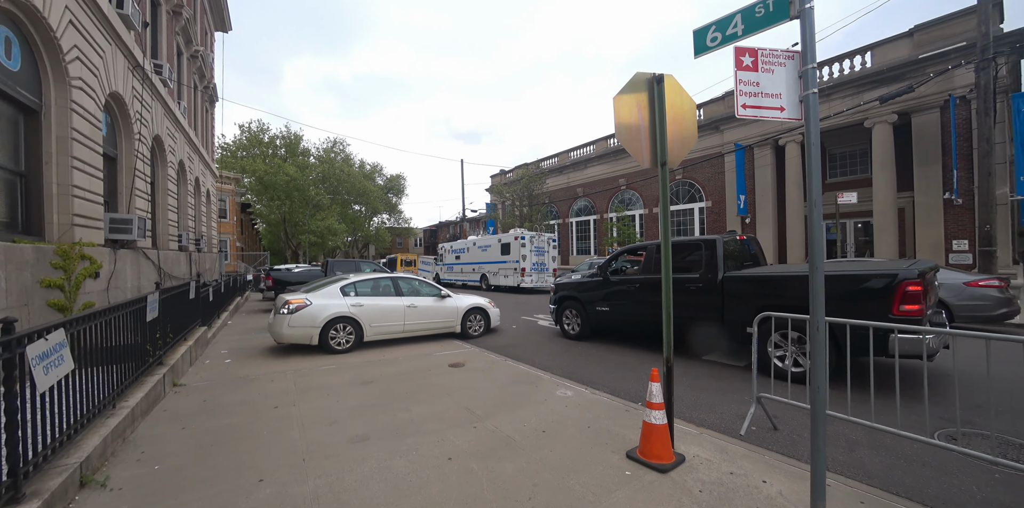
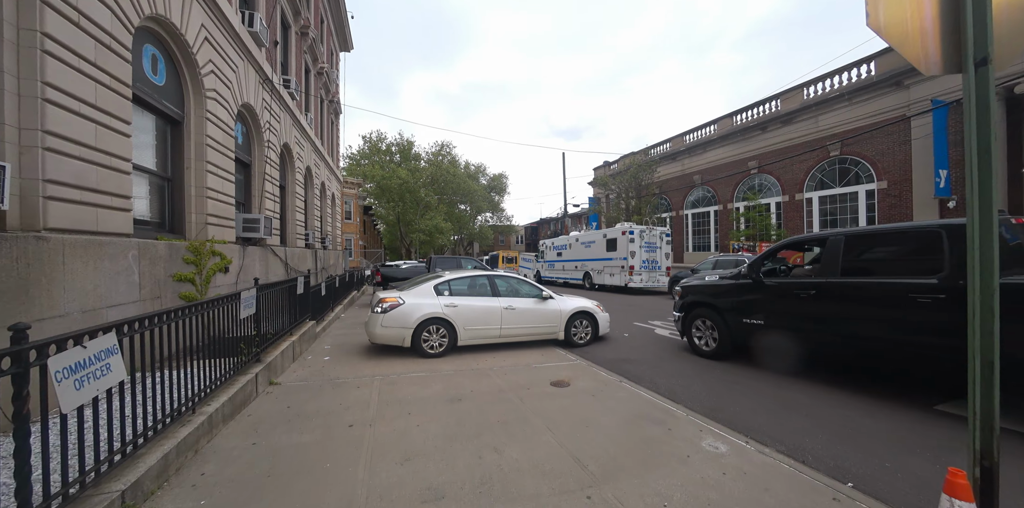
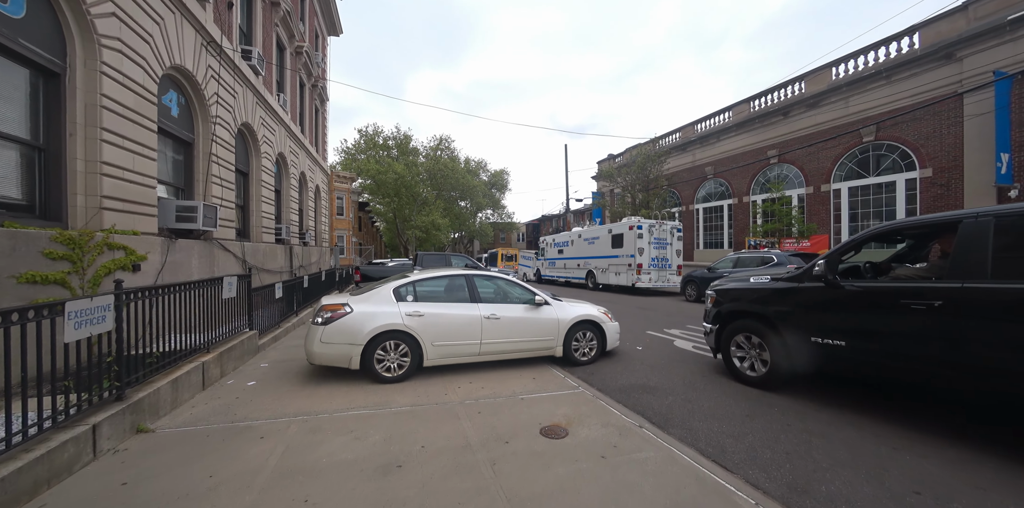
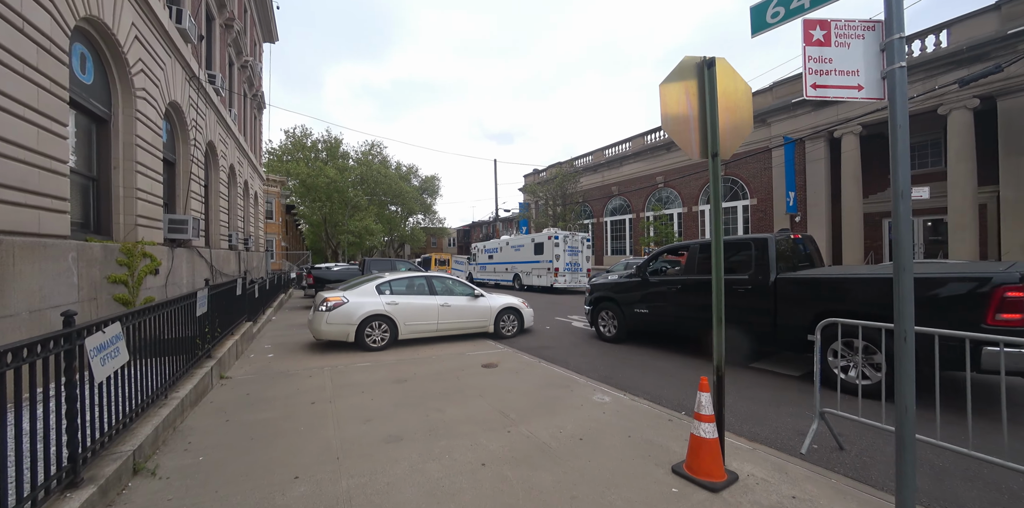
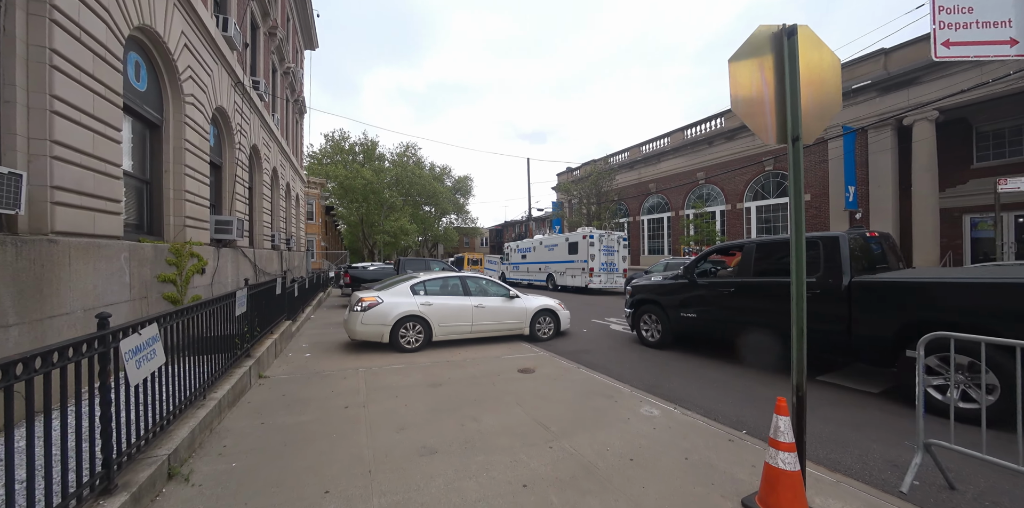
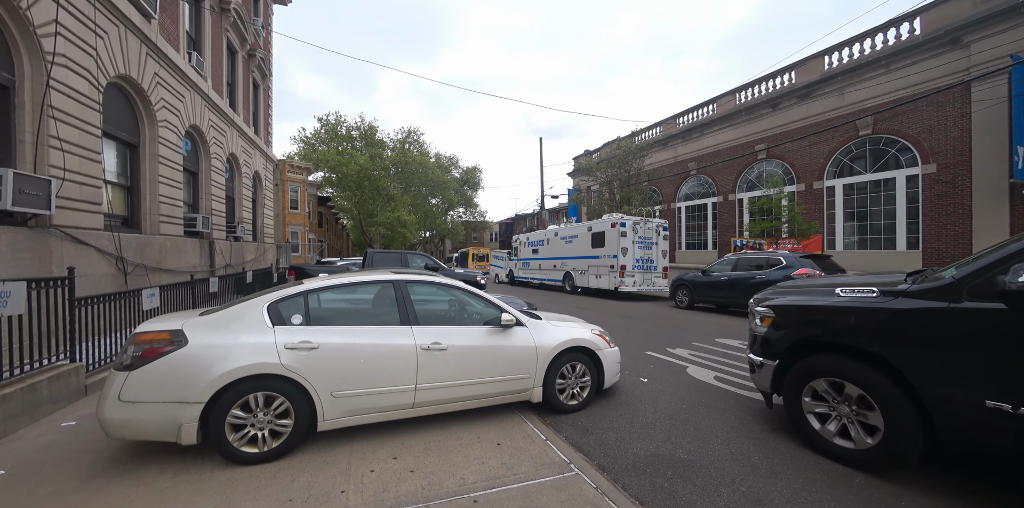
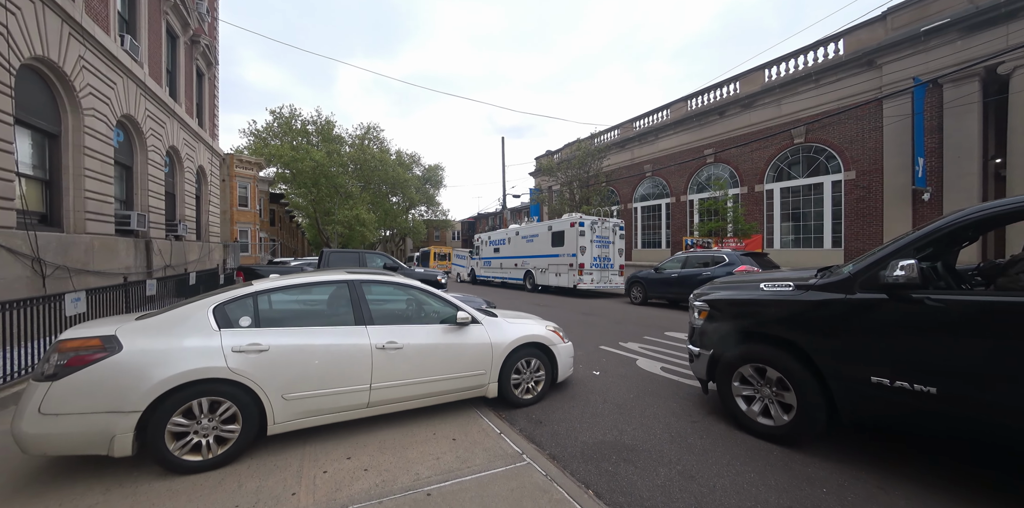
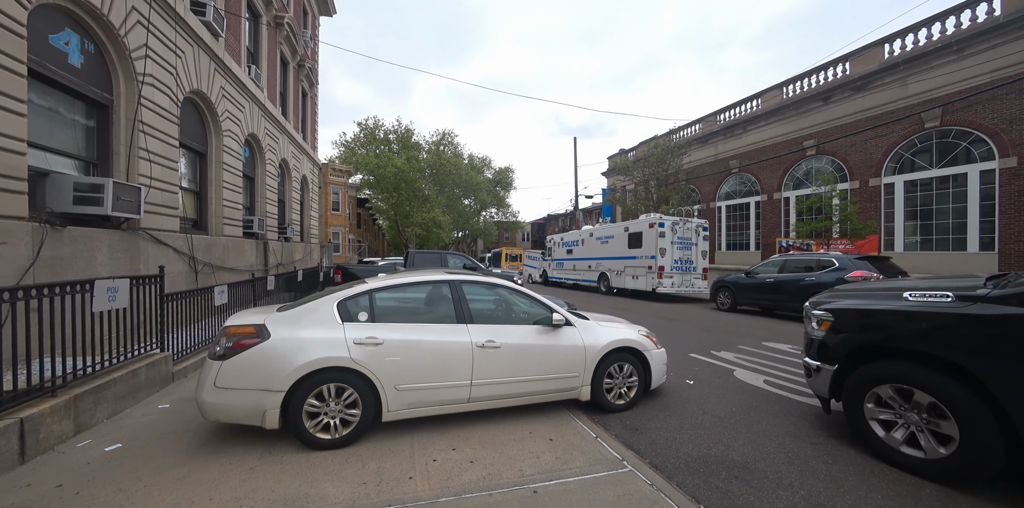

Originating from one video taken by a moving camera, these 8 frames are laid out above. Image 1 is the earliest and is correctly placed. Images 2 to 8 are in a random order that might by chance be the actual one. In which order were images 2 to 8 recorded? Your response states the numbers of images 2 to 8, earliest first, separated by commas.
4, 5, 2, 3, 7, 6, 8
